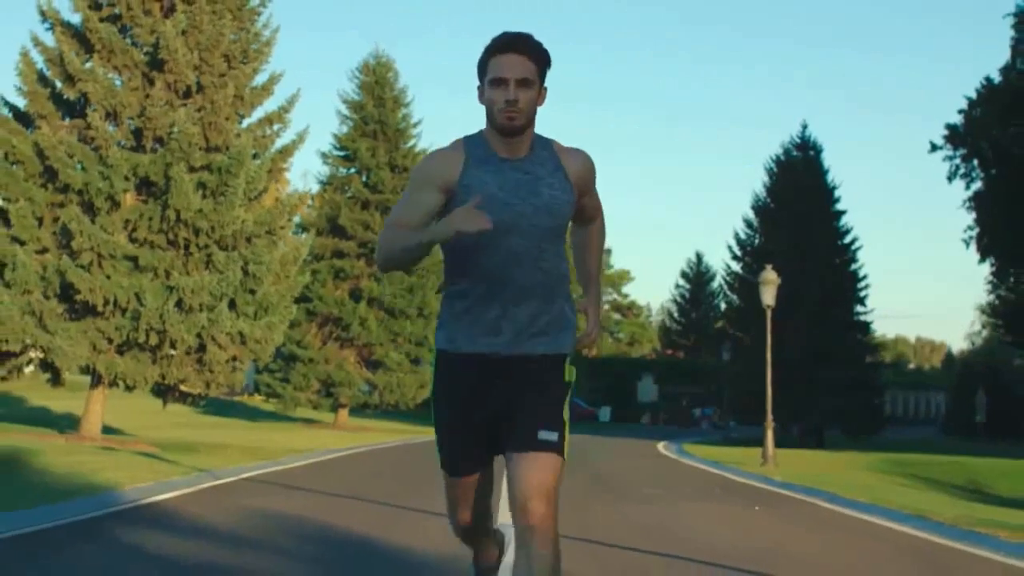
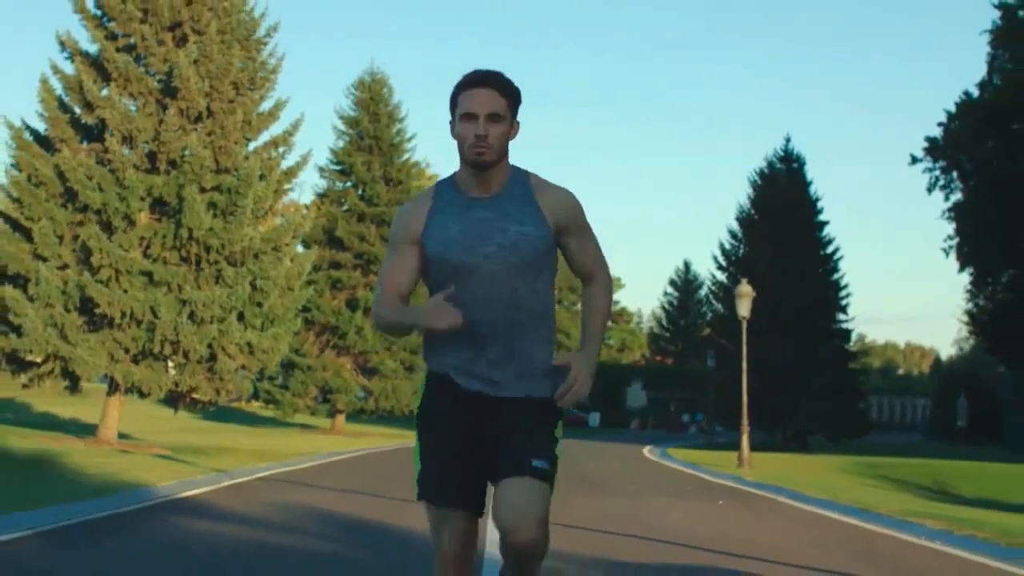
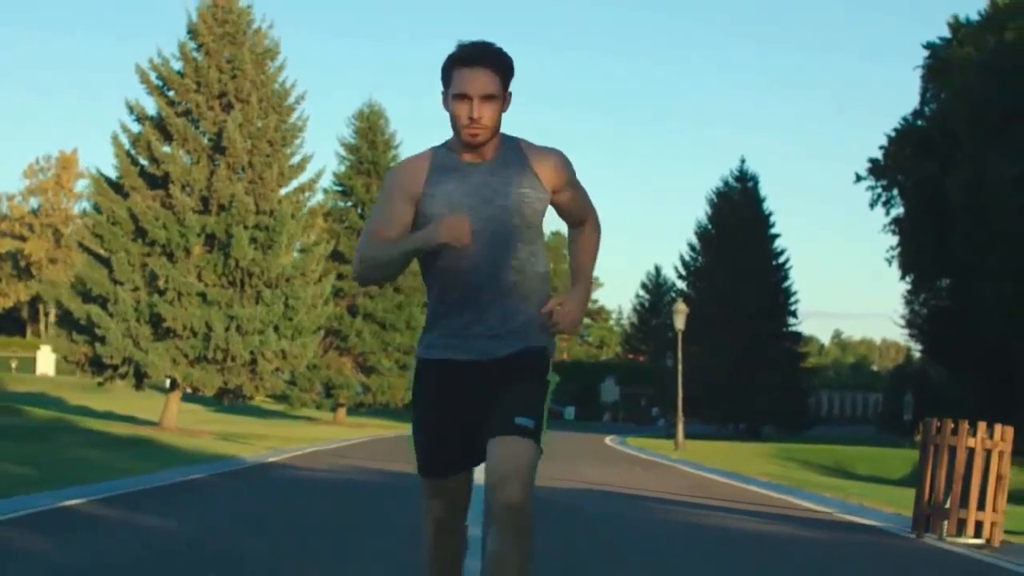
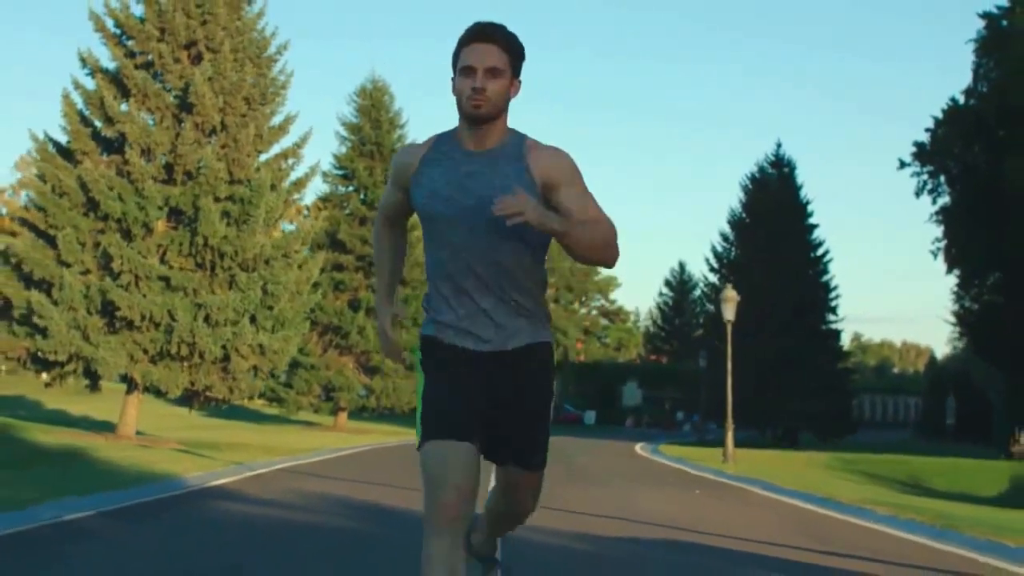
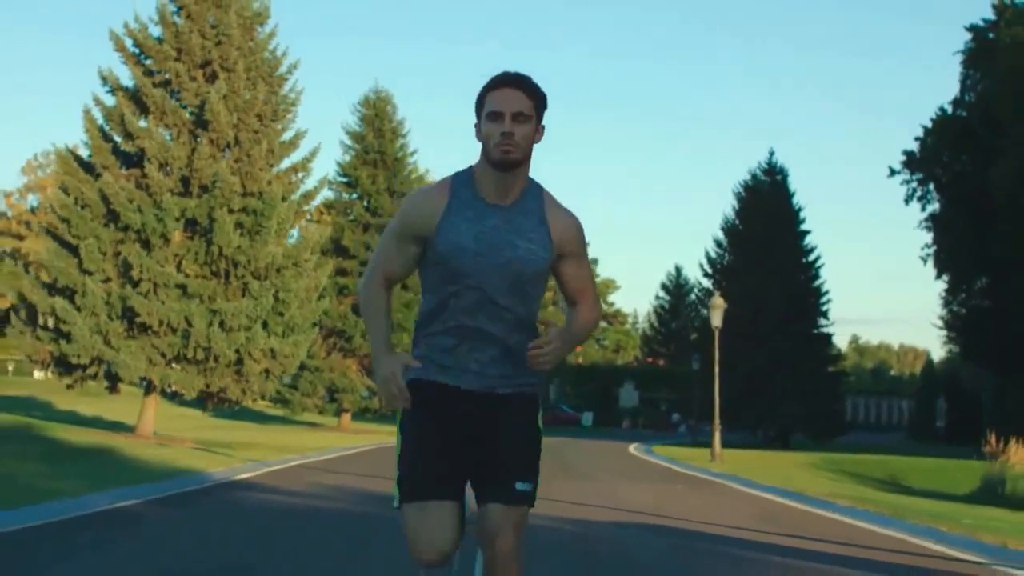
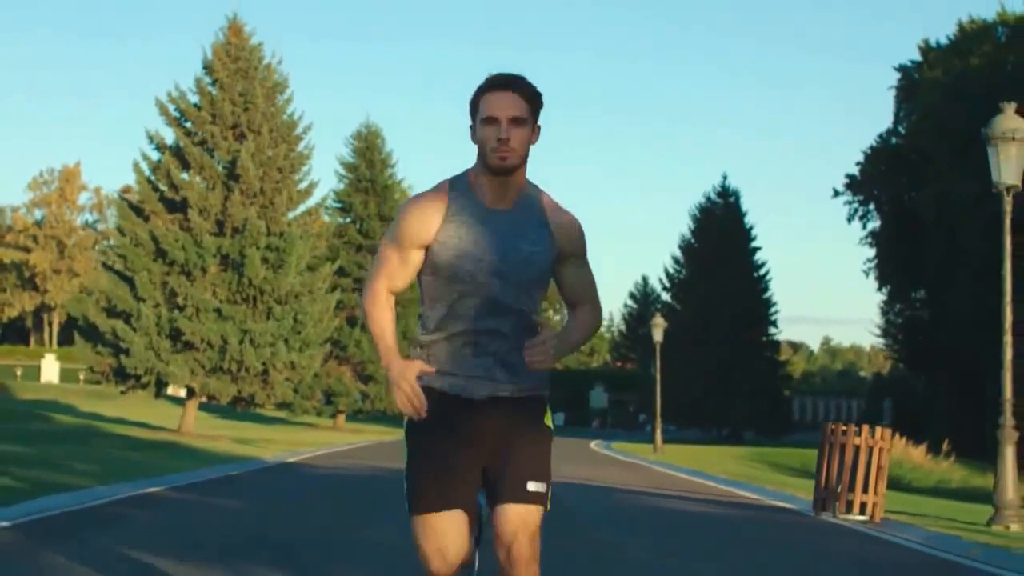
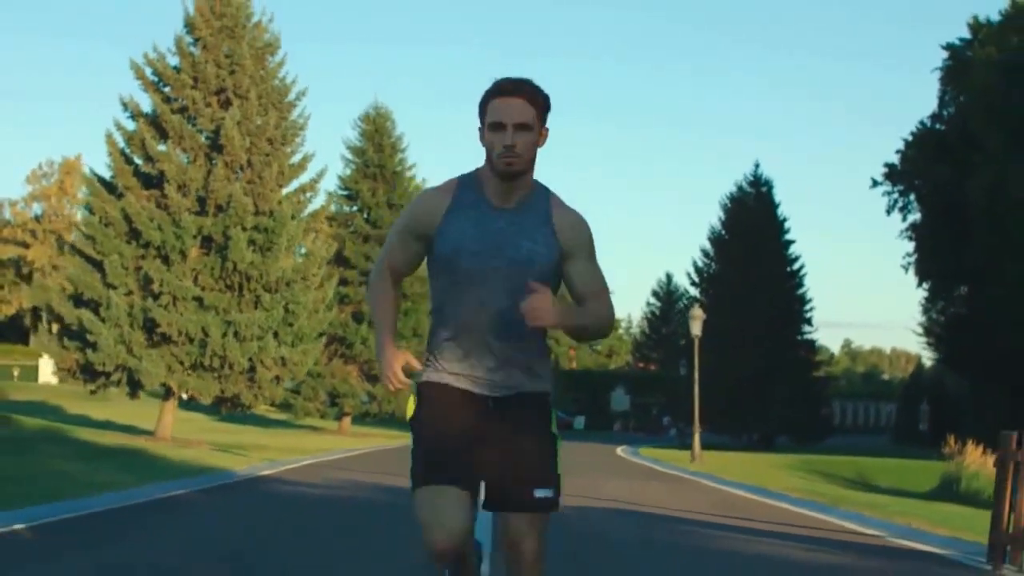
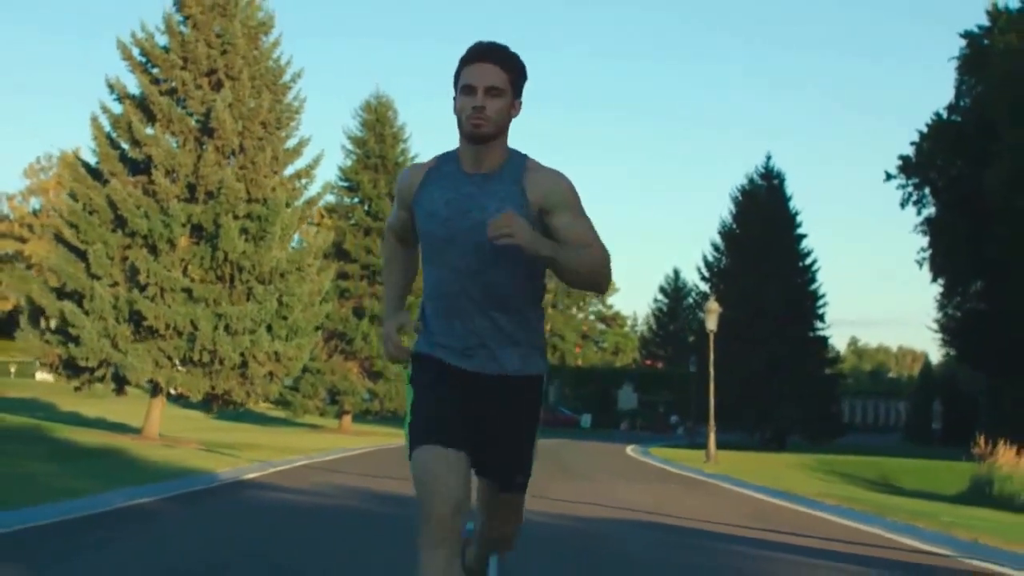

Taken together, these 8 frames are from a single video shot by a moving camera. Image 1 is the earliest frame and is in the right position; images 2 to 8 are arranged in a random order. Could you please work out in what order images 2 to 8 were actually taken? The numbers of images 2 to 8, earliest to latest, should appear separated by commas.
2, 4, 5, 8, 7, 3, 6
